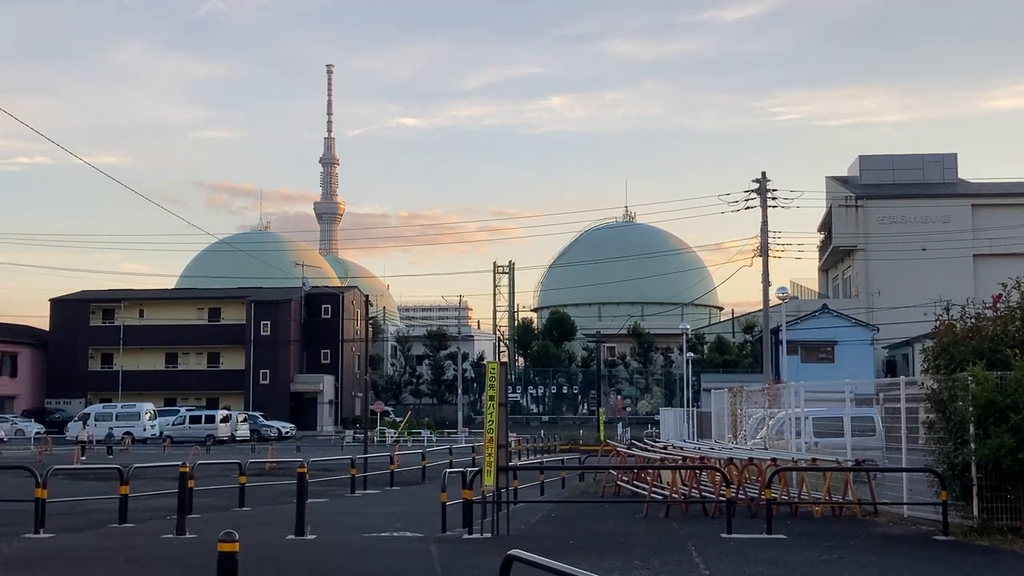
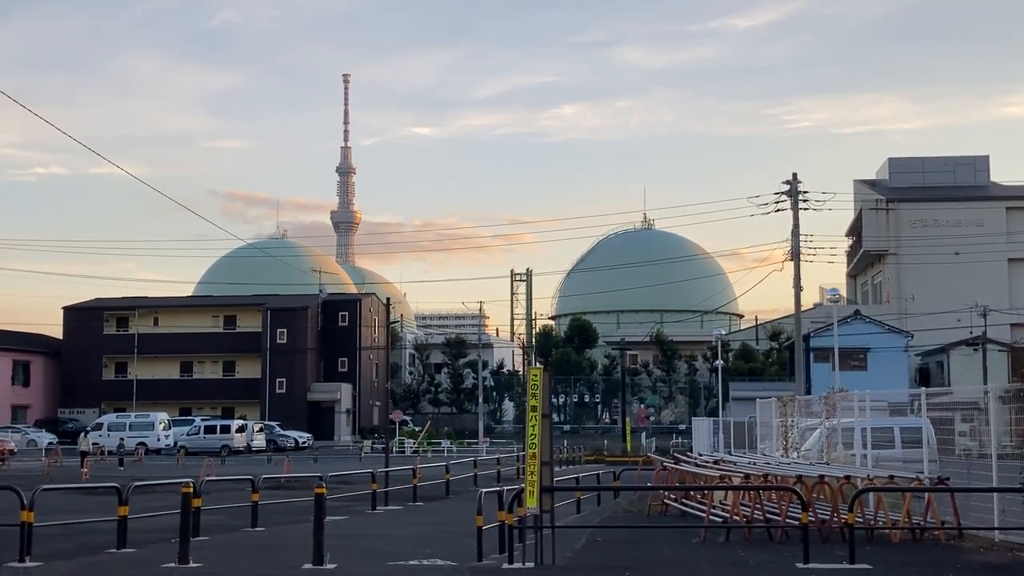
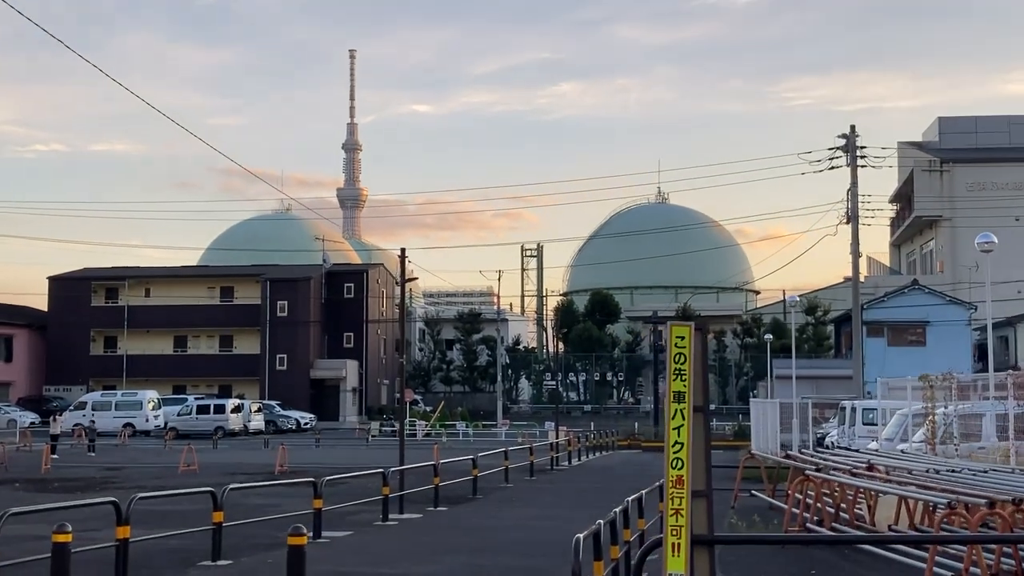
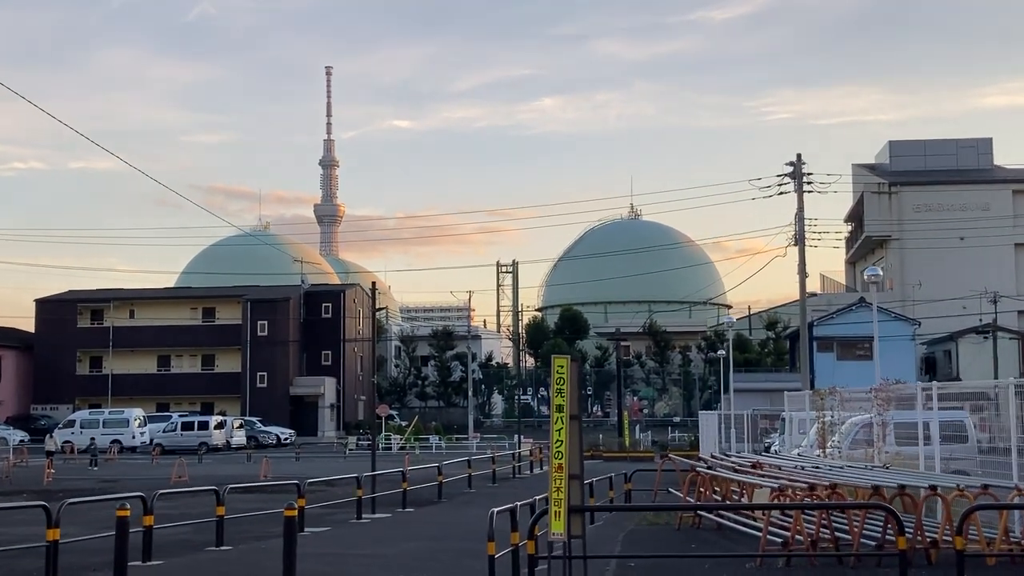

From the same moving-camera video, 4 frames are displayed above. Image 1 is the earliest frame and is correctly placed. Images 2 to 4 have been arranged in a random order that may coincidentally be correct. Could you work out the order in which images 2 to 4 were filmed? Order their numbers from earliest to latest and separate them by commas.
2, 4, 3
